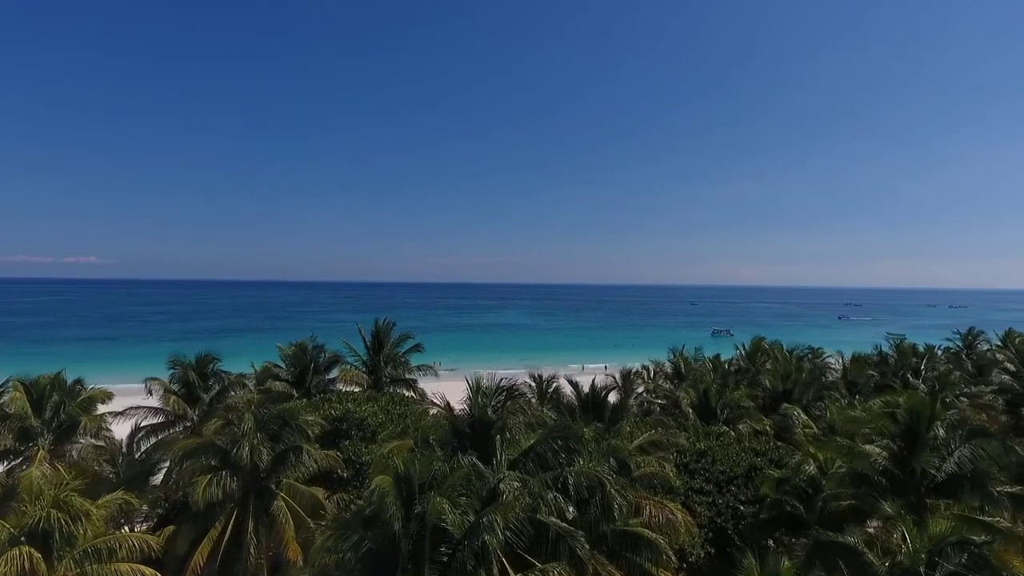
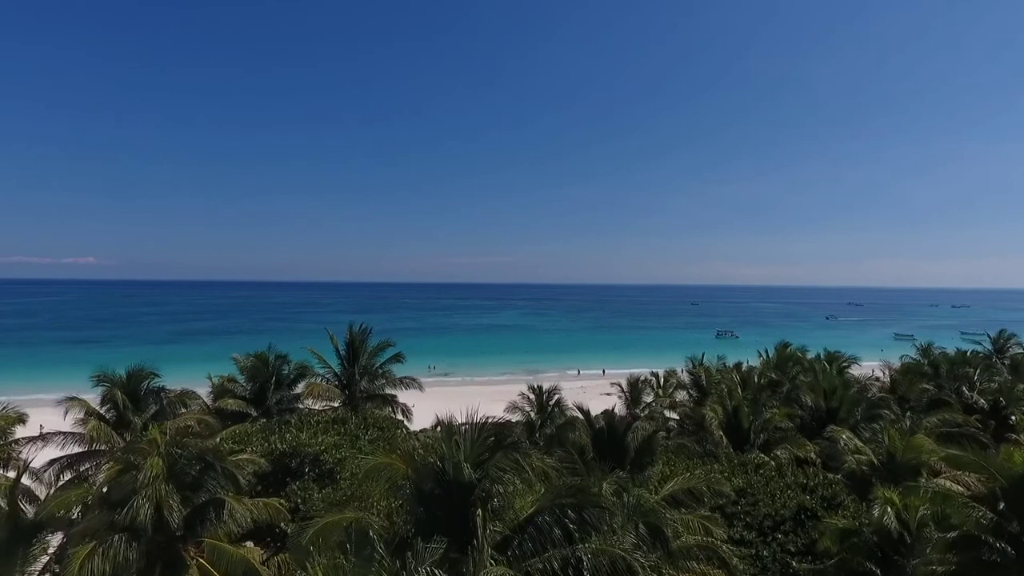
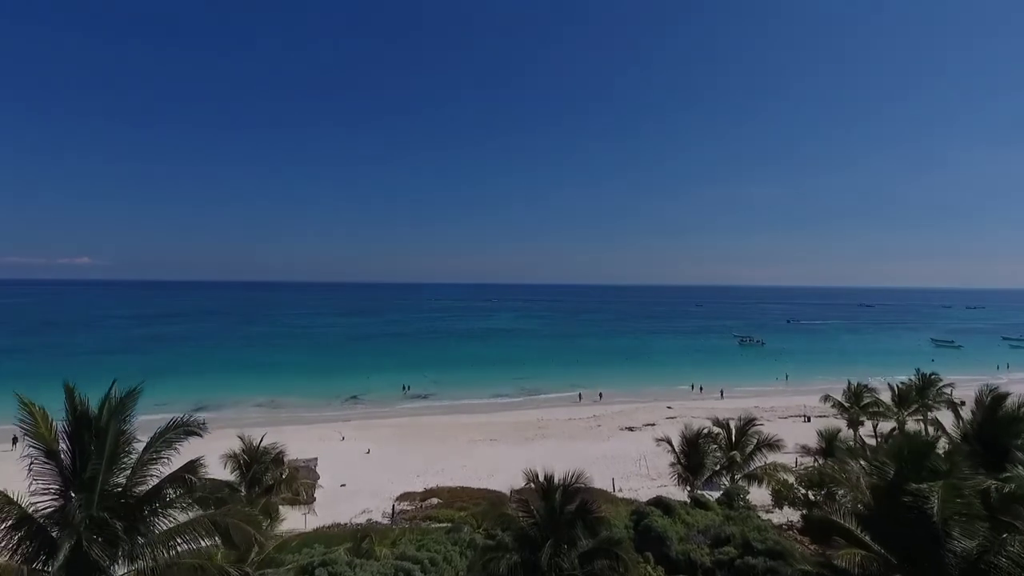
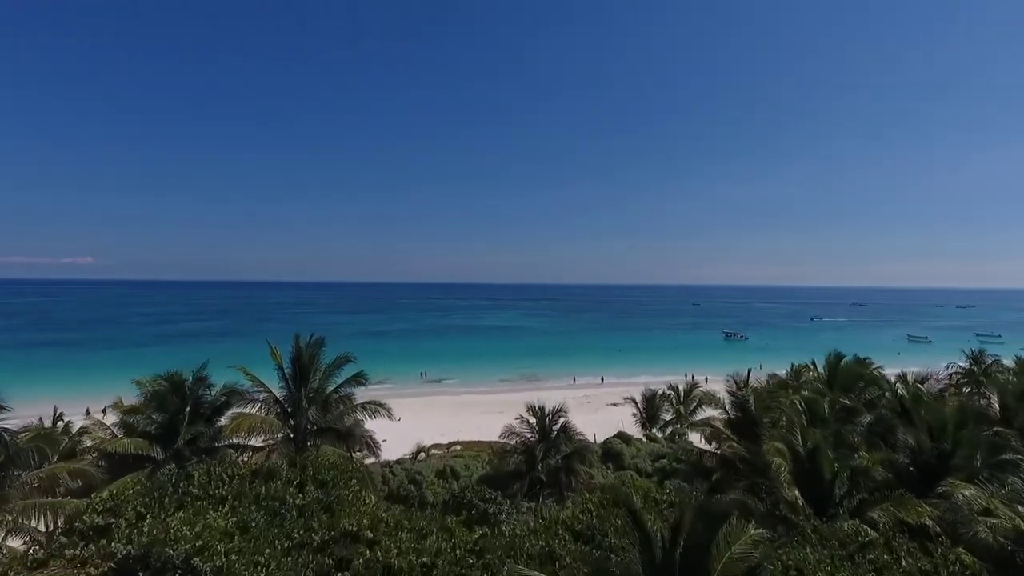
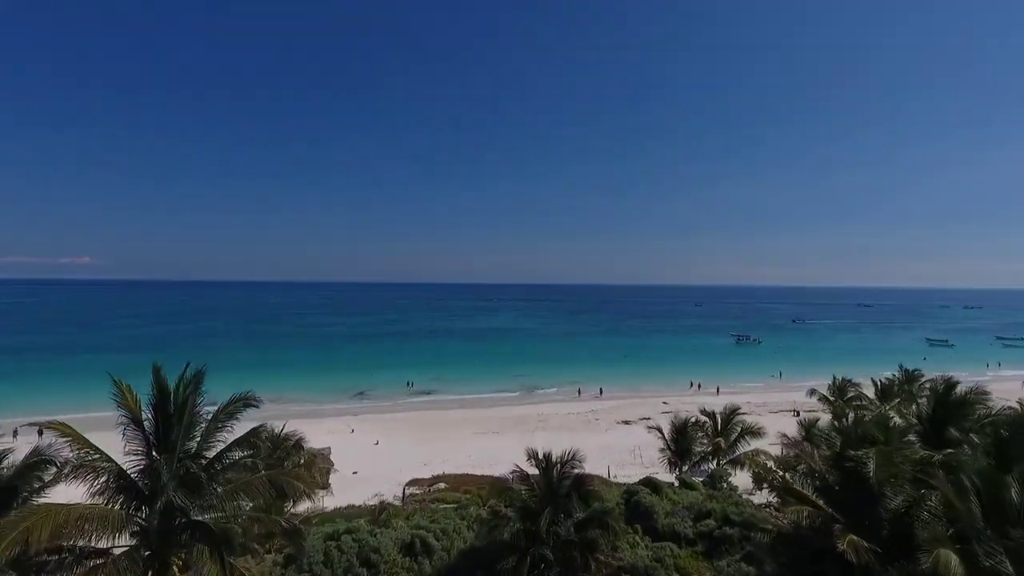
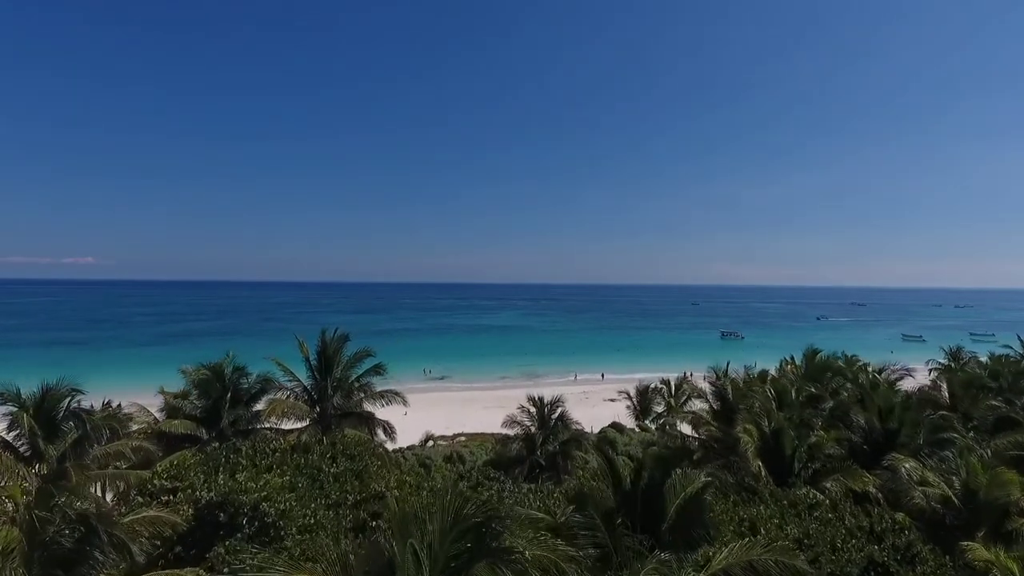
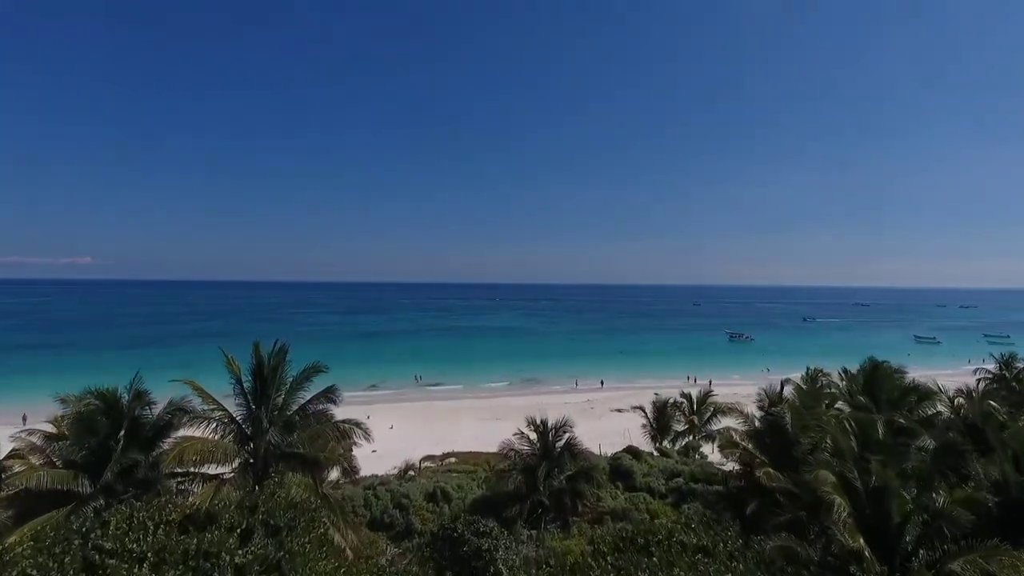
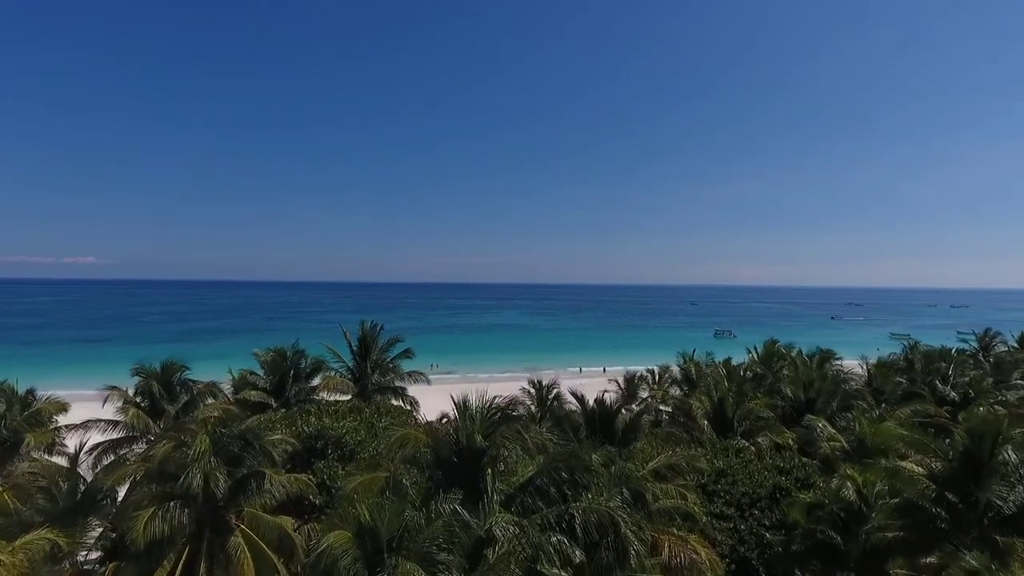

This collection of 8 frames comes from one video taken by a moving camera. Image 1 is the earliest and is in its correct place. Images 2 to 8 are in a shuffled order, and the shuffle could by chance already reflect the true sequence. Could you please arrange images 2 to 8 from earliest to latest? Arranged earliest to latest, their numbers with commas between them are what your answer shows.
8, 2, 6, 4, 7, 5, 3
